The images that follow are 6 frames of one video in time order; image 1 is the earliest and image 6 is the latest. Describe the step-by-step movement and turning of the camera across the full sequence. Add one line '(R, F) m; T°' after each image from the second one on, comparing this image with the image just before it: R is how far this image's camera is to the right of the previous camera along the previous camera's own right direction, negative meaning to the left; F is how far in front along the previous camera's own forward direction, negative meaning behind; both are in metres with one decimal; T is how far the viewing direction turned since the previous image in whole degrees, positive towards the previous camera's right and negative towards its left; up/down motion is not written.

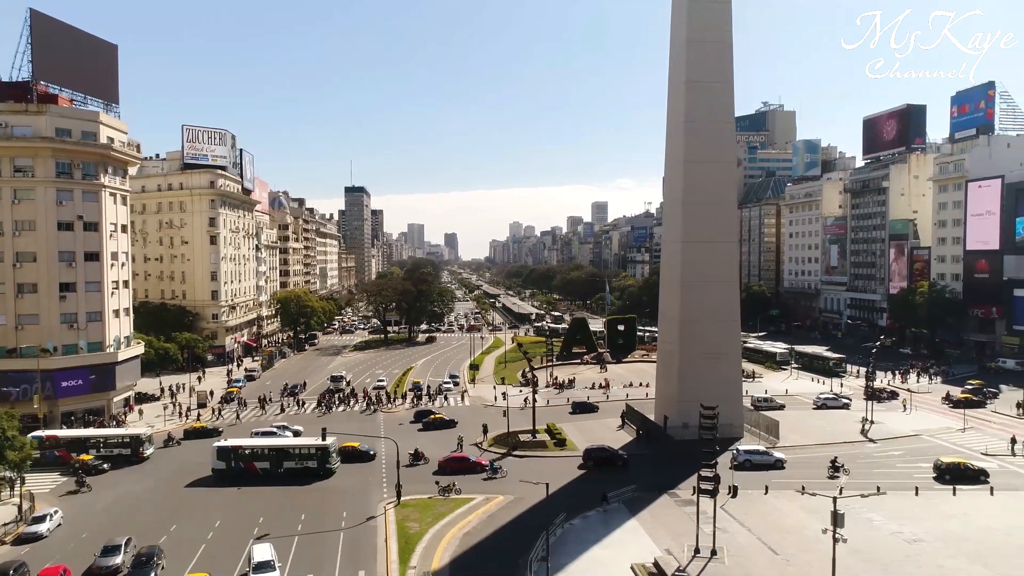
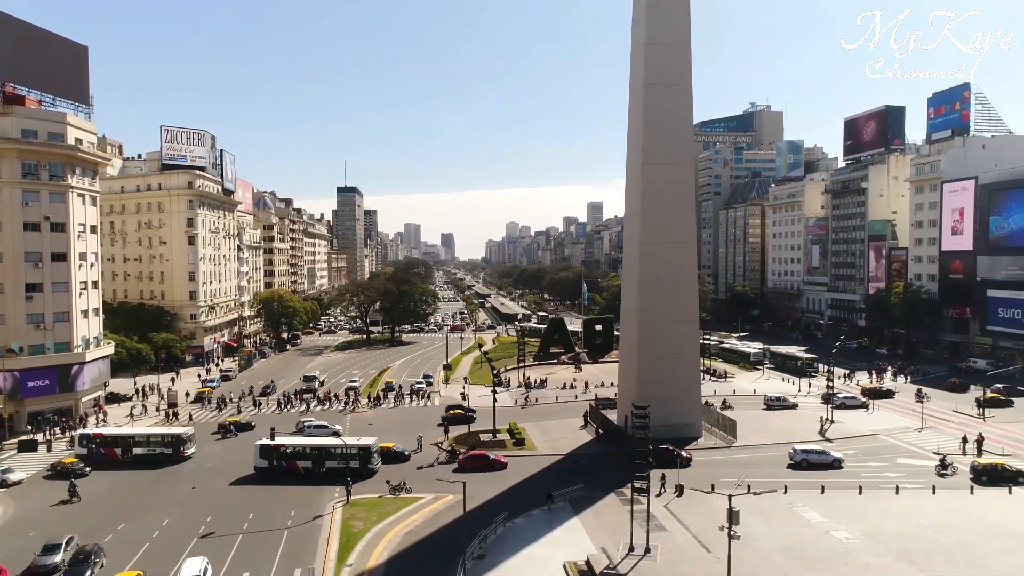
(+2.4, -0.3) m; 0°
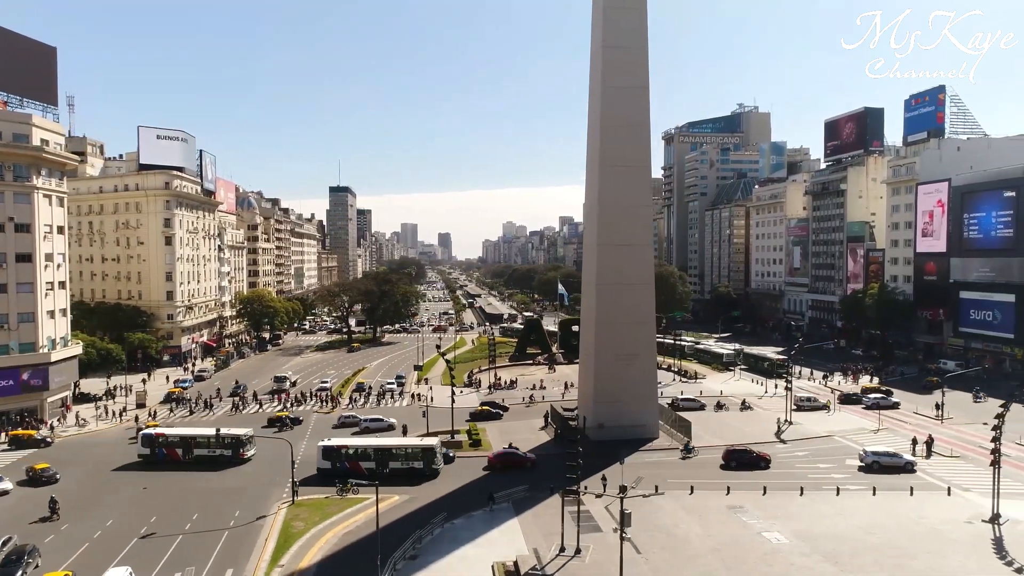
(+2.6, -0.2) m; 0°
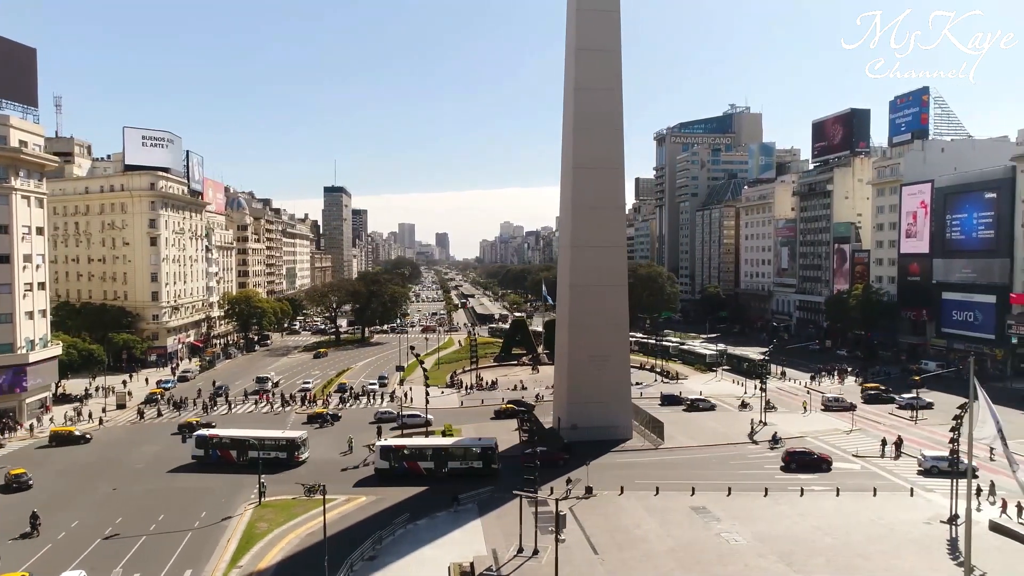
(+1.6, -0.1) m; 0°
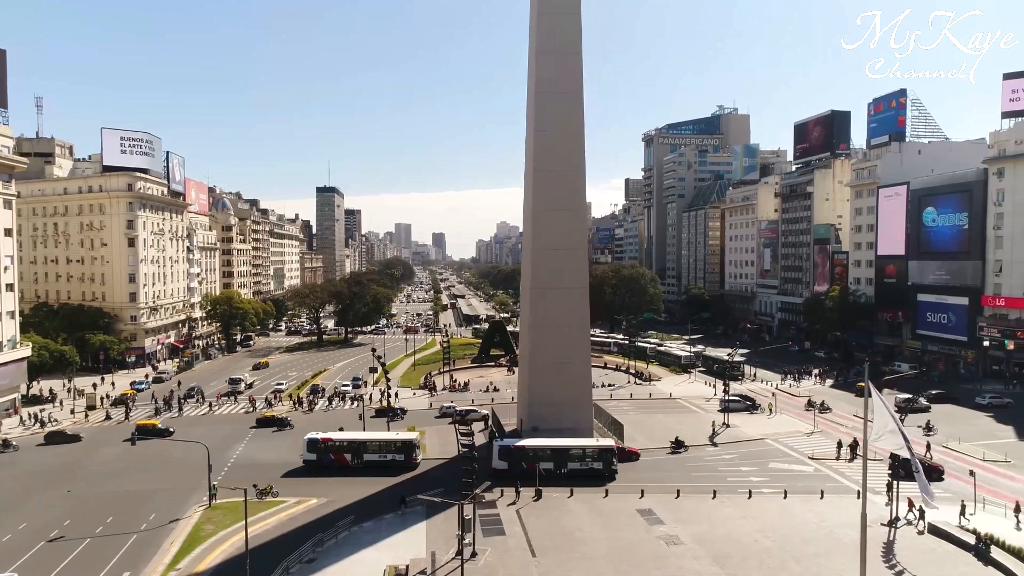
(+2.3, -0.1) m; 0°
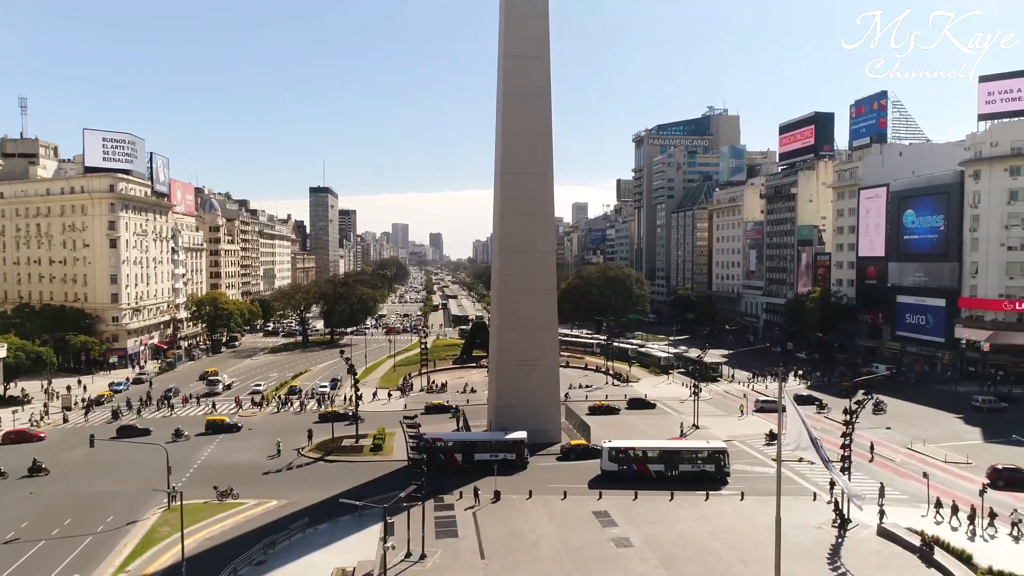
(+1.9, -0.1) m; 0°
